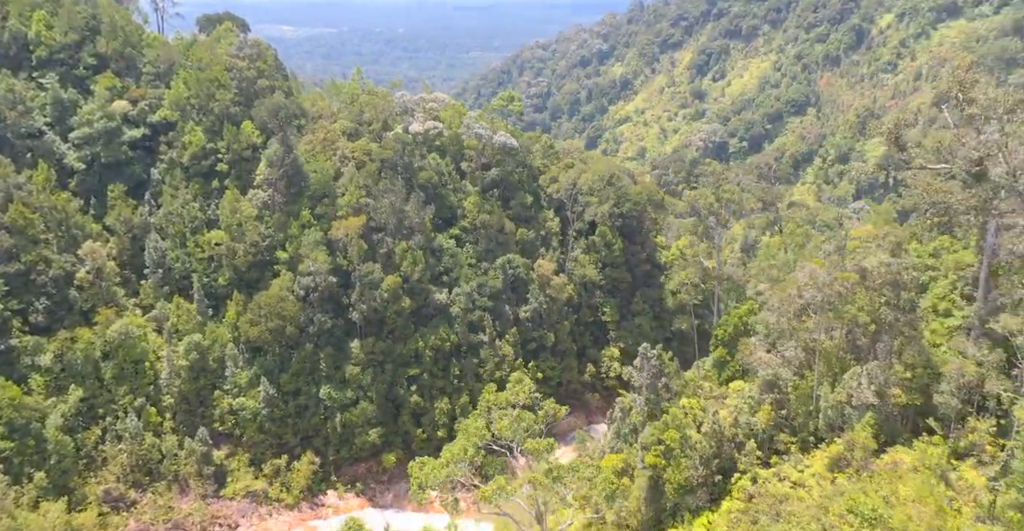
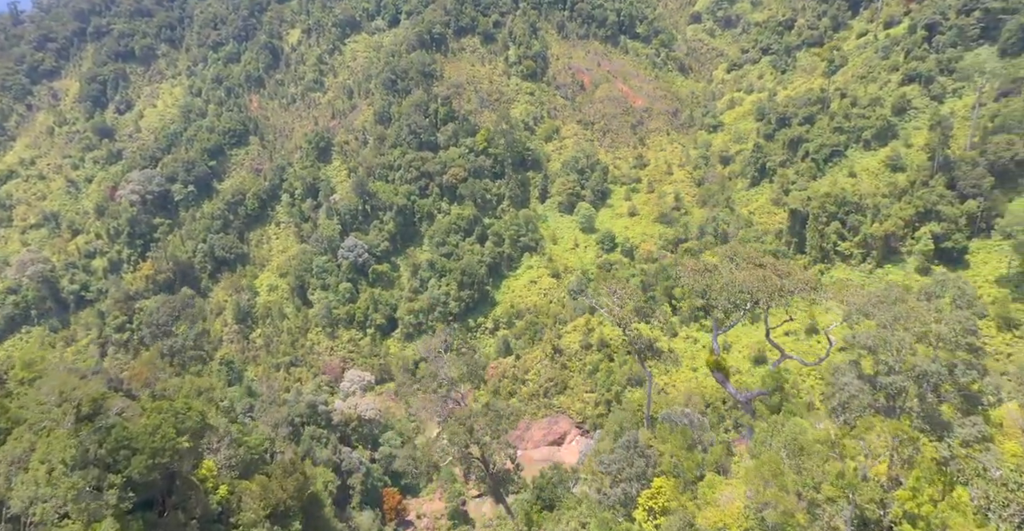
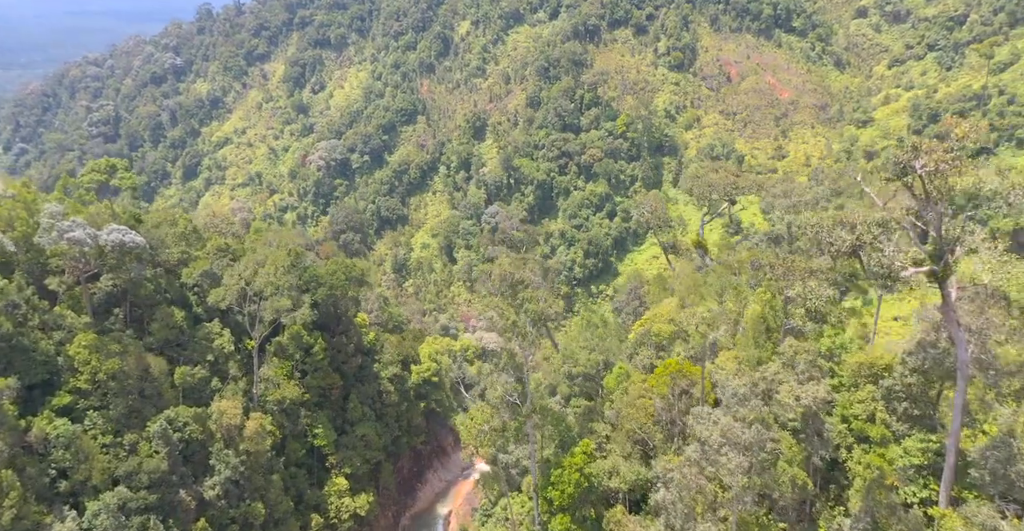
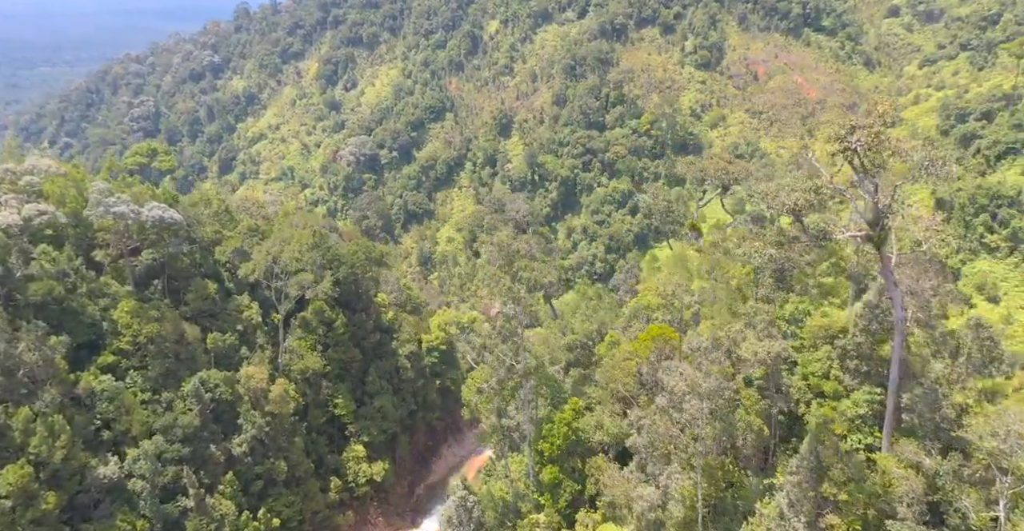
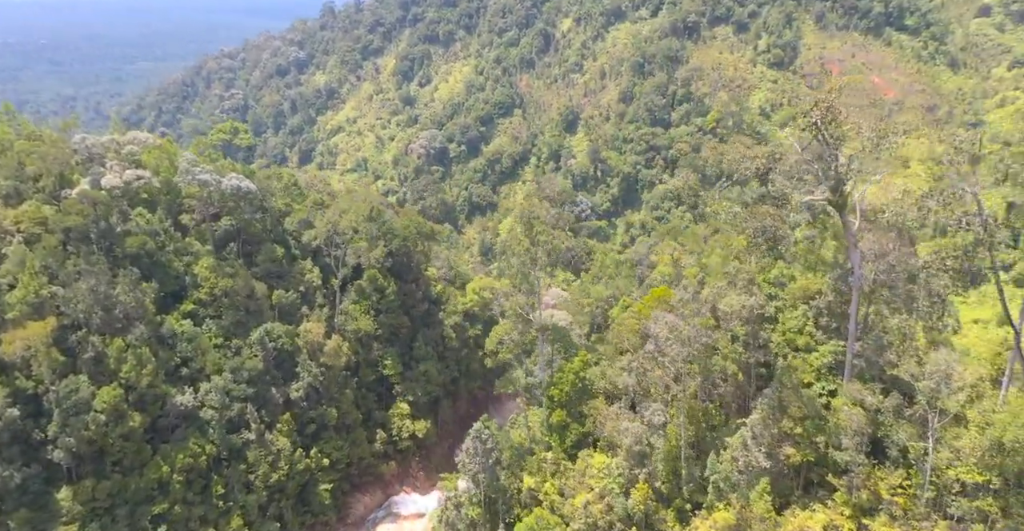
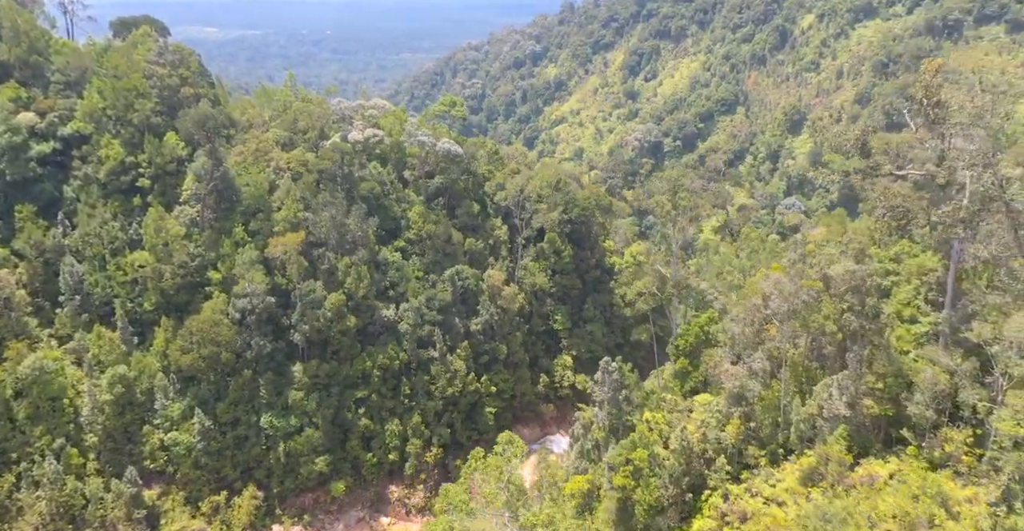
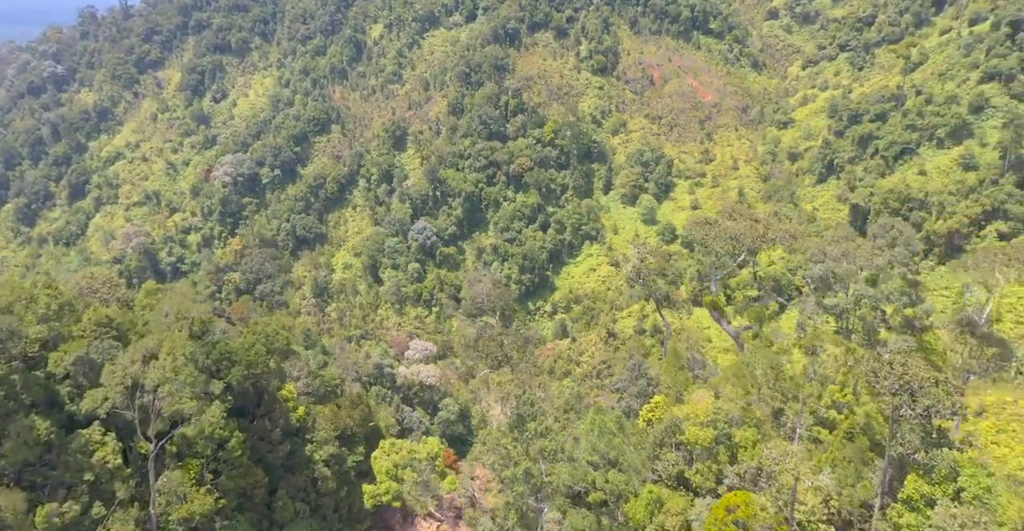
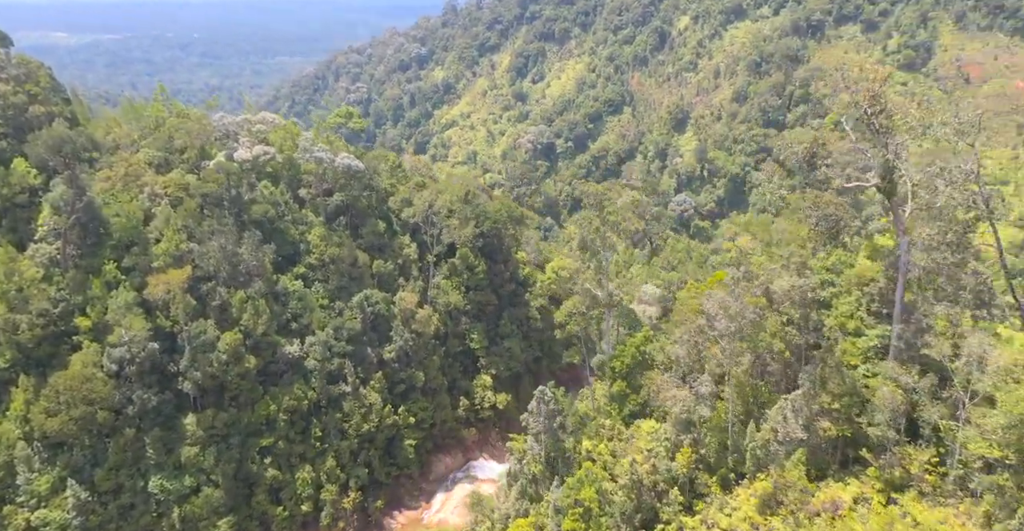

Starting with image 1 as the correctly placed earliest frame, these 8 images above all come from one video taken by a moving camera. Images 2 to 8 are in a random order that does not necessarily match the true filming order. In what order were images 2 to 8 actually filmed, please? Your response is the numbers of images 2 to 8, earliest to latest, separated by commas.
6, 8, 5, 4, 3, 7, 2
